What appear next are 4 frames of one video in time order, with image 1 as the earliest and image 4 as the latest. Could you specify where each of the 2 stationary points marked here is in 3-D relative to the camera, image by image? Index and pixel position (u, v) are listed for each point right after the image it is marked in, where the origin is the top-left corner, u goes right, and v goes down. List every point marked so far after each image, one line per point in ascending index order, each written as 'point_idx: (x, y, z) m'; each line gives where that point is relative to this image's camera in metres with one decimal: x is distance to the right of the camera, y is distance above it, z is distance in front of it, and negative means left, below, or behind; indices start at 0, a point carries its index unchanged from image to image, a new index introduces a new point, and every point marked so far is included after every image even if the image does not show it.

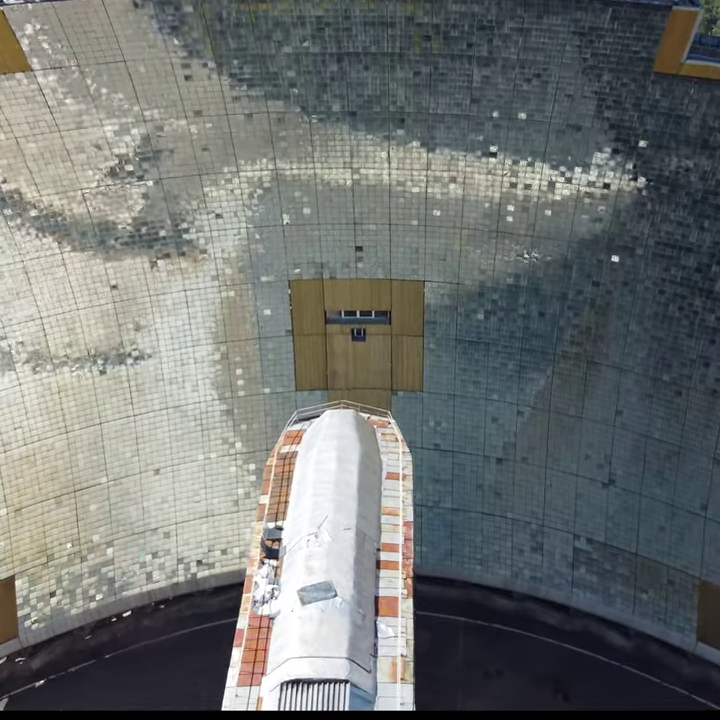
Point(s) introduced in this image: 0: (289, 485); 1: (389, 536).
0: (-1.5, -2.5, +16.4) m
1: (+0.5, -3.3, +15.1) m
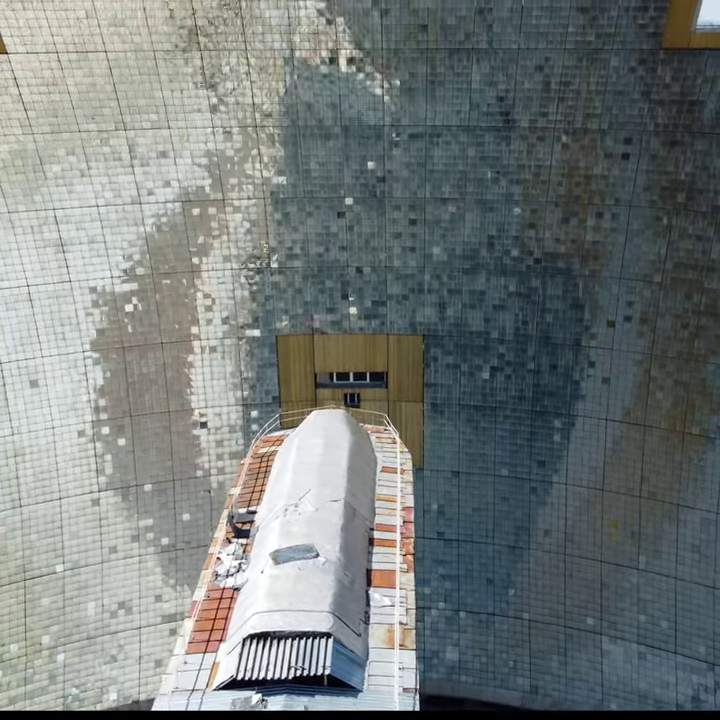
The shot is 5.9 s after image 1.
0: (-1.6, -2.0, +13.6) m
1: (+0.4, -2.4, +12.1) m
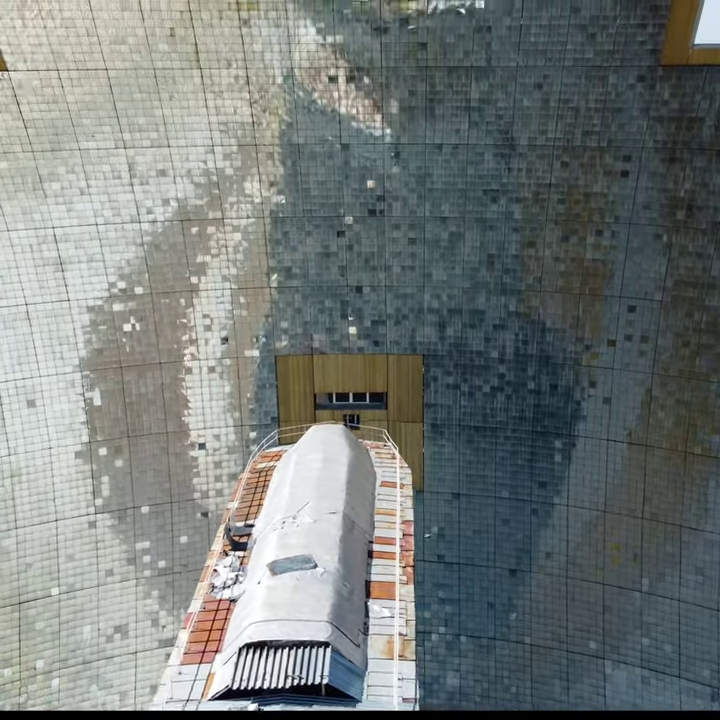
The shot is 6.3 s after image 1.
0: (-1.6, -2.3, +13.4) m
1: (+0.4, -2.6, +12.0) m
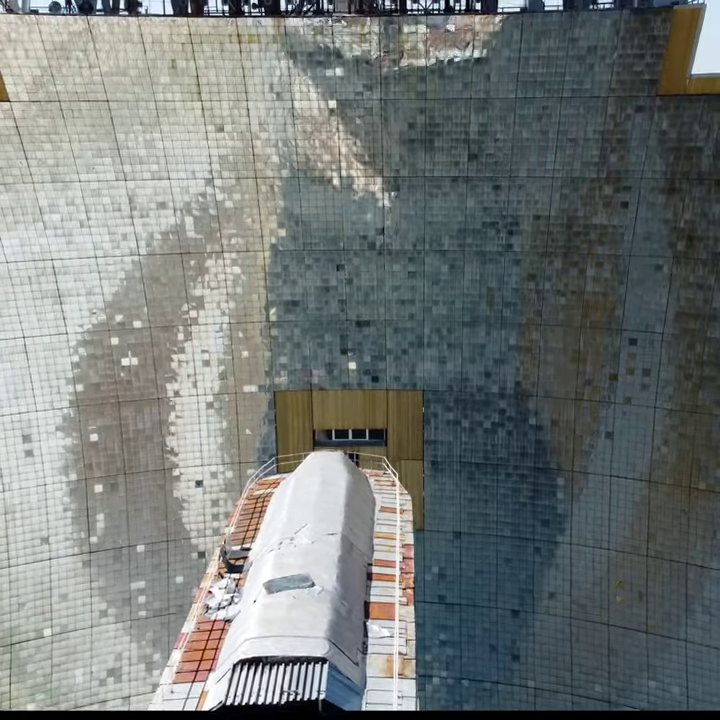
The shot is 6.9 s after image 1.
0: (-1.7, -2.6, +13.1) m
1: (+0.4, -2.9, +11.7) m
